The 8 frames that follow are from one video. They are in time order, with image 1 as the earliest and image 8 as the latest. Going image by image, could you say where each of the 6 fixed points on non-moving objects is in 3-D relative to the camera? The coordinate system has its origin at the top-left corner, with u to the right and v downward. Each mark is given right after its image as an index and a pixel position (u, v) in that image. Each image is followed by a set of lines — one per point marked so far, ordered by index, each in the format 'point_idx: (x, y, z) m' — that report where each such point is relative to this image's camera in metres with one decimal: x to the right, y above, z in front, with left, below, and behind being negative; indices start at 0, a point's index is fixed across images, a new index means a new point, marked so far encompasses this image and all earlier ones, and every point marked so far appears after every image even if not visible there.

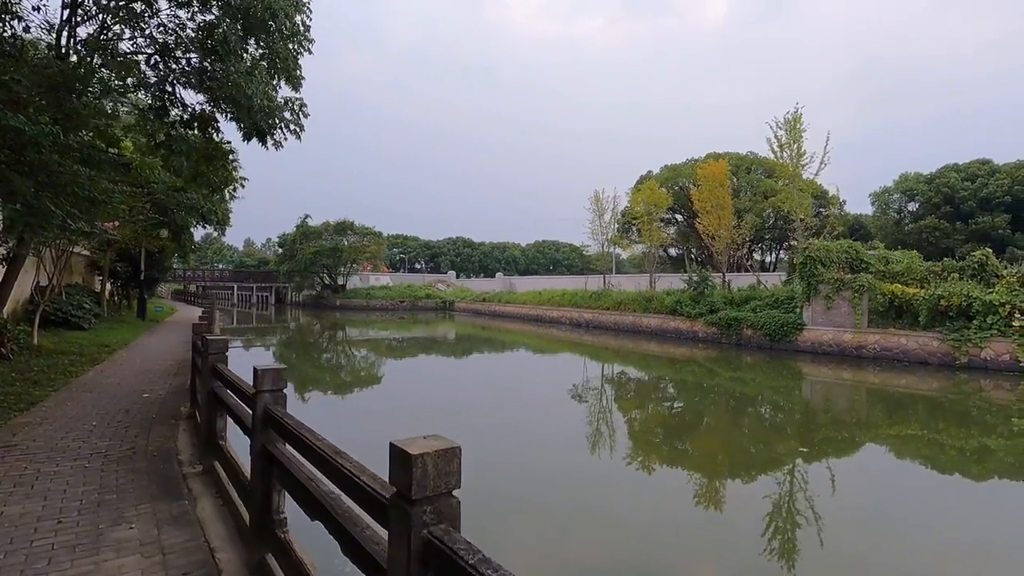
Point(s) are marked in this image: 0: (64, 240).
0: (-5.6, +0.7, +7.2) m
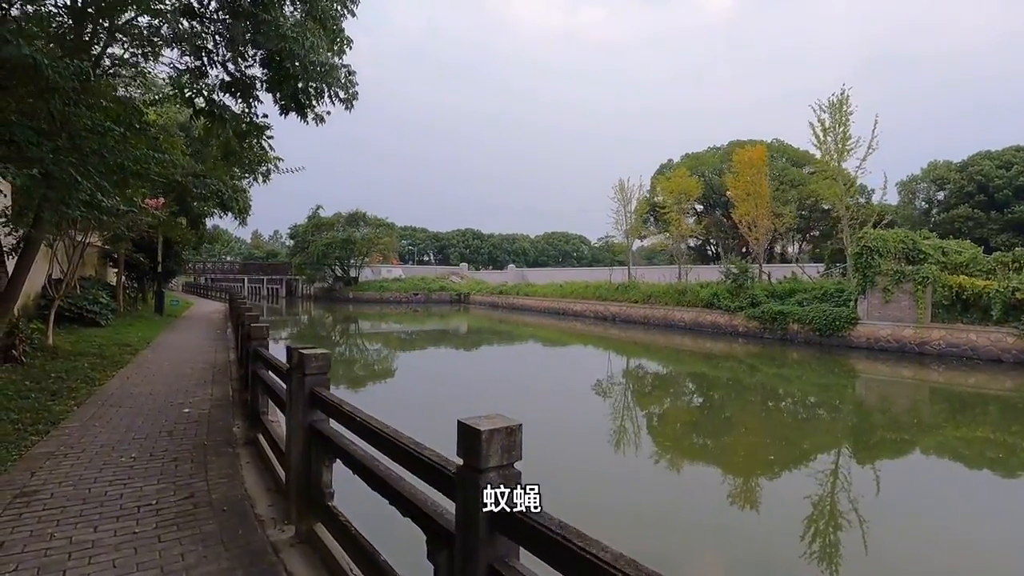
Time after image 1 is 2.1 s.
0: (-4.9, +0.8, +6.5) m
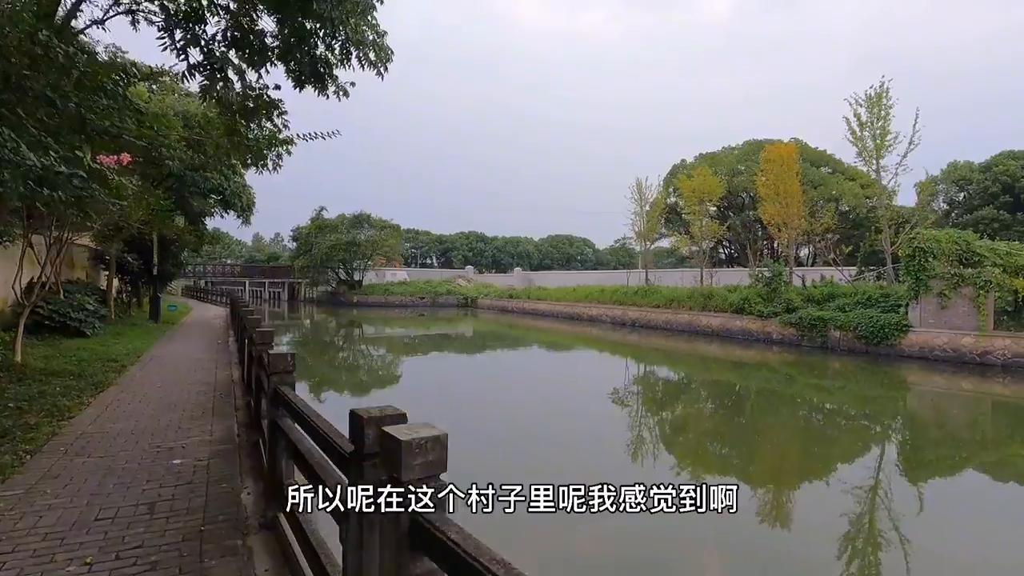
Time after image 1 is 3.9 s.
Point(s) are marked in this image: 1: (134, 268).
0: (-4.5, +0.7, +5.7) m
1: (-7.5, +0.4, +11.5) m
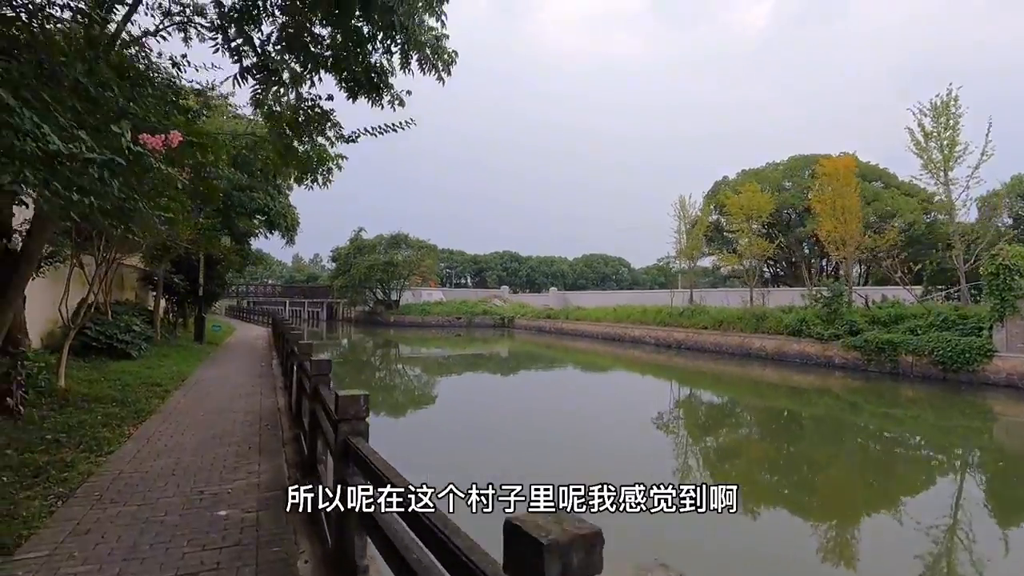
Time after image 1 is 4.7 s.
0: (-3.9, +0.5, +5.5) m
1: (-6.6, 0.0, +11.5) m
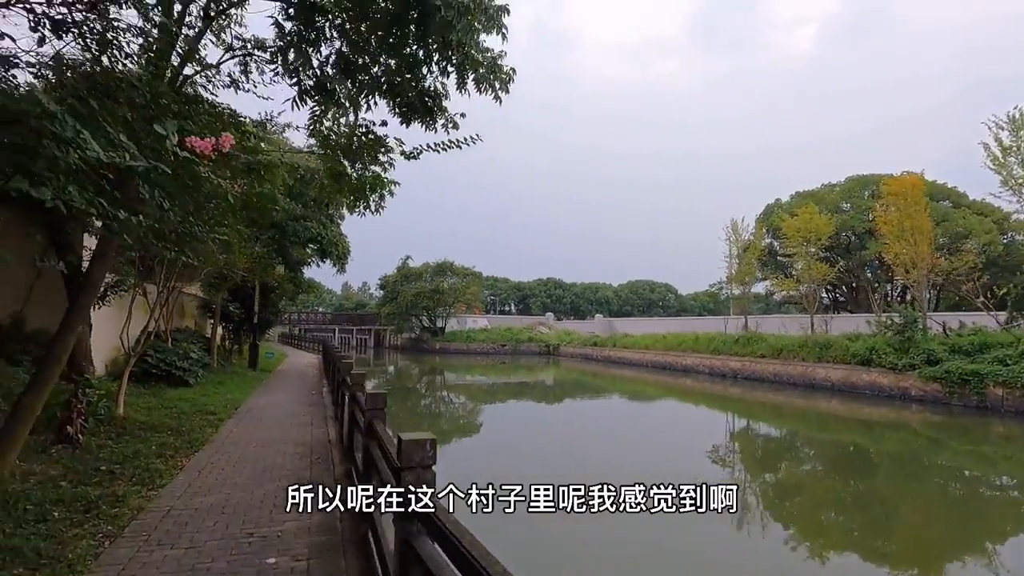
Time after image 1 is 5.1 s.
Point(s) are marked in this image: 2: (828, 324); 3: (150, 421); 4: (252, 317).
0: (-3.4, +0.3, +5.6) m
1: (-5.6, -0.6, +11.7) m
2: (+10.2, -1.2, +18.5) m
3: (-3.0, -1.1, +4.7) m
4: (-5.1, -0.6, +11.3) m
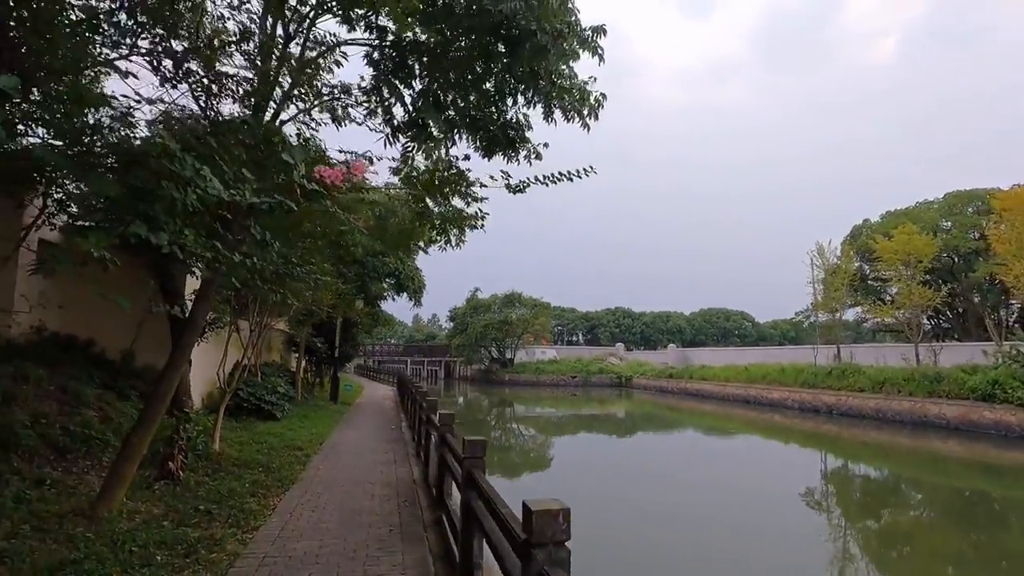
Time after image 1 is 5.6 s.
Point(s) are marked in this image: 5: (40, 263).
0: (-2.6, -0.1, +5.8) m
1: (-4.1, -1.3, +12.1) m
2: (+12.4, -2.0, +17.0) m
3: (-2.3, -1.4, +4.8) m
4: (-3.7, -1.3, +11.7) m
5: (-2.2, +0.1, +2.7) m
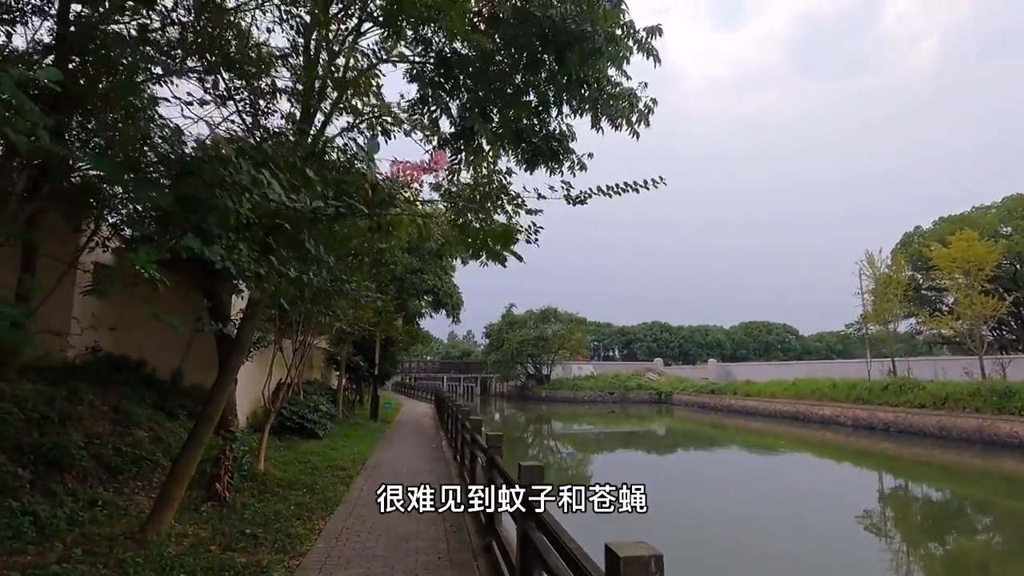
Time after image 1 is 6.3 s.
0: (-2.1, -0.3, +5.8) m
1: (-3.3, -1.7, +12.1) m
2: (+13.5, -2.2, +16.0) m
3: (-1.9, -1.6, +4.8) m
4: (-2.9, -1.6, +11.7) m
5: (-2.0, 0.0, +2.7) m
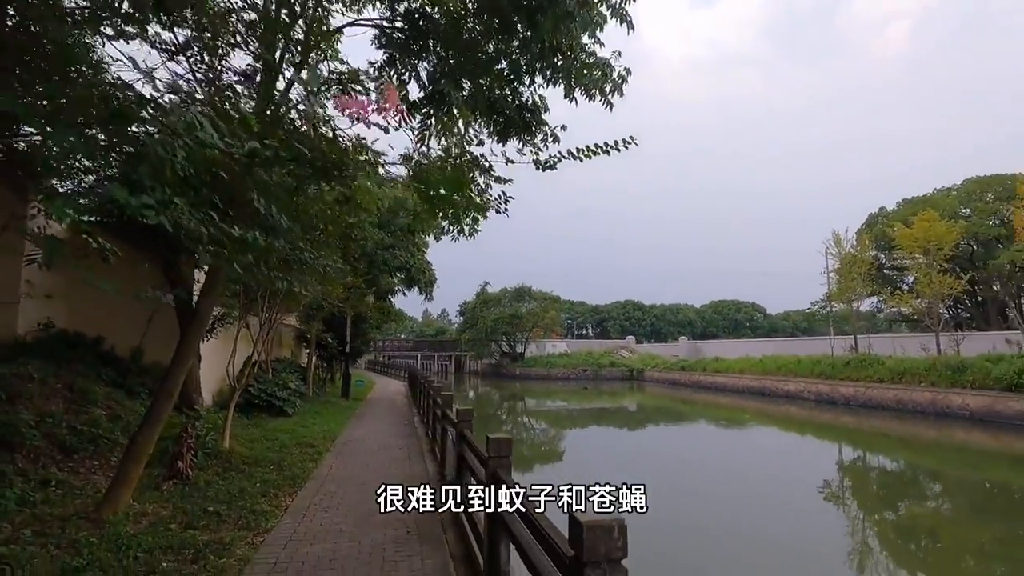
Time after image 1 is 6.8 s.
0: (-2.4, 0.0, +5.6) m
1: (-3.8, -1.2, +12.0) m
2: (+12.7, -1.6, +16.6) m
3: (-2.1, -1.4, +4.7) m
4: (-3.4, -1.2, +11.5) m
5: (-2.1, +0.2, +2.5) m
